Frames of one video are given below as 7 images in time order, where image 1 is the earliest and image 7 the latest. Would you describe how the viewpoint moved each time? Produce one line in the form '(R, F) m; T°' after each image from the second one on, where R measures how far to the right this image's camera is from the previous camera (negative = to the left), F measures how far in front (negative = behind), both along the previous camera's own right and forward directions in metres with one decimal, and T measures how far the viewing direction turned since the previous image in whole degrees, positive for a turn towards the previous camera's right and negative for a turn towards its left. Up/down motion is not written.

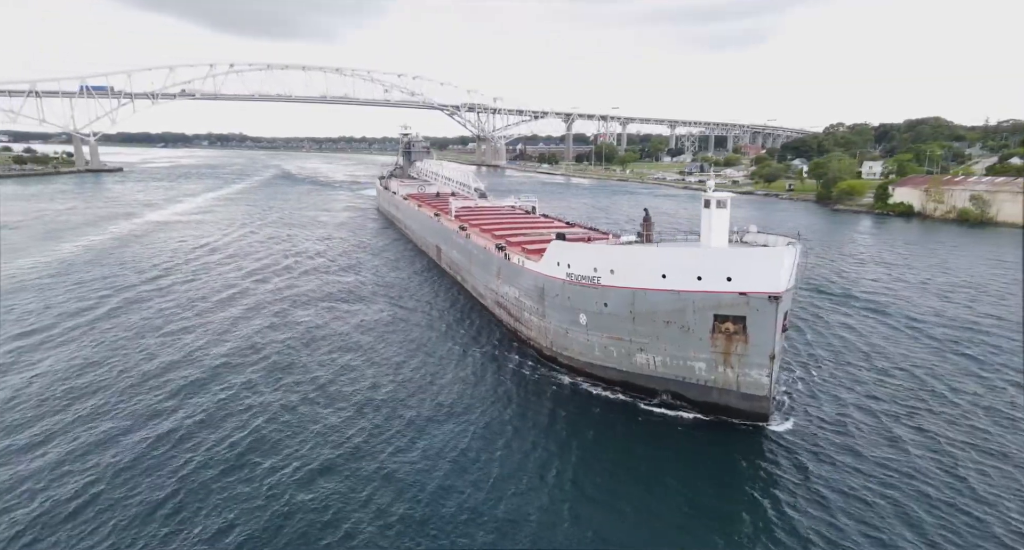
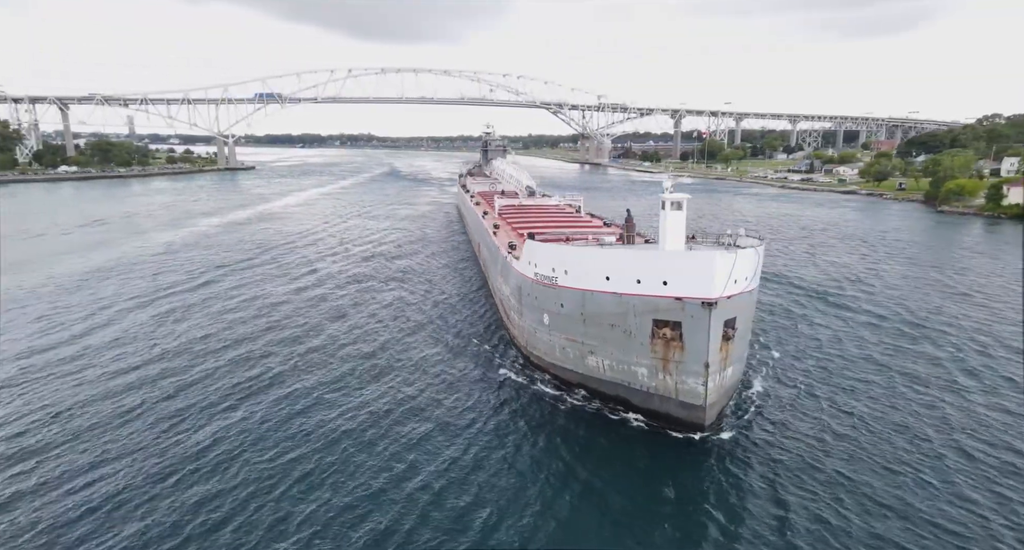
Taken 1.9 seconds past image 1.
(+2.3, 0.0) m; -8°
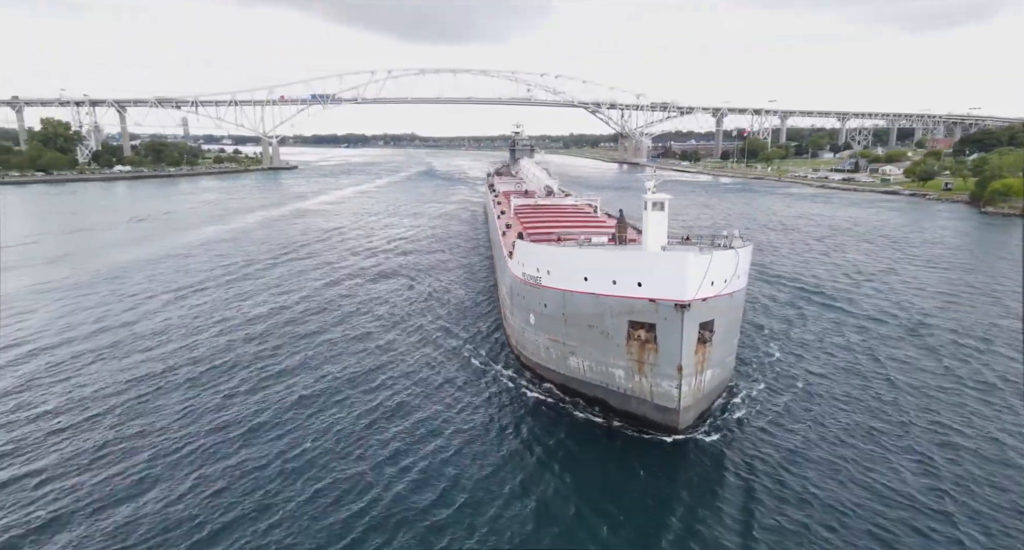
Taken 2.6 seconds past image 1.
(+0.8, 0.0) m; -3°
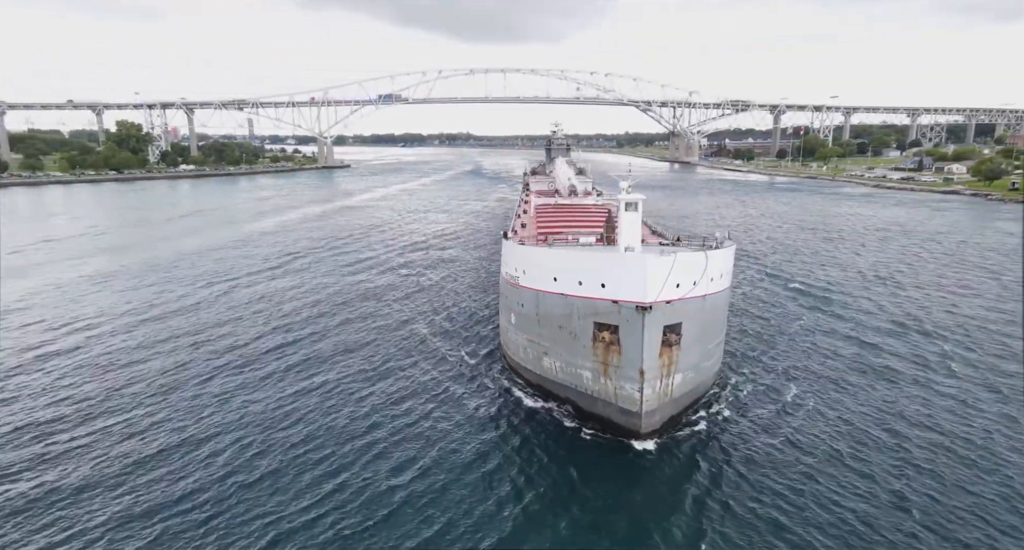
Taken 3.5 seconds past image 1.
(+1.1, 0.0) m; -4°
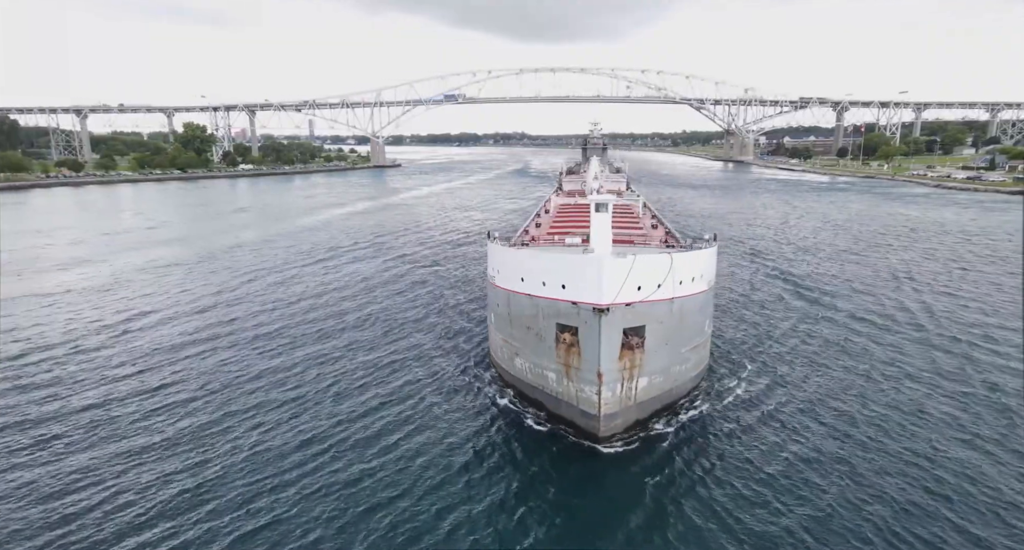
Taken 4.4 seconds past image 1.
(+1.1, 0.0) m; -4°
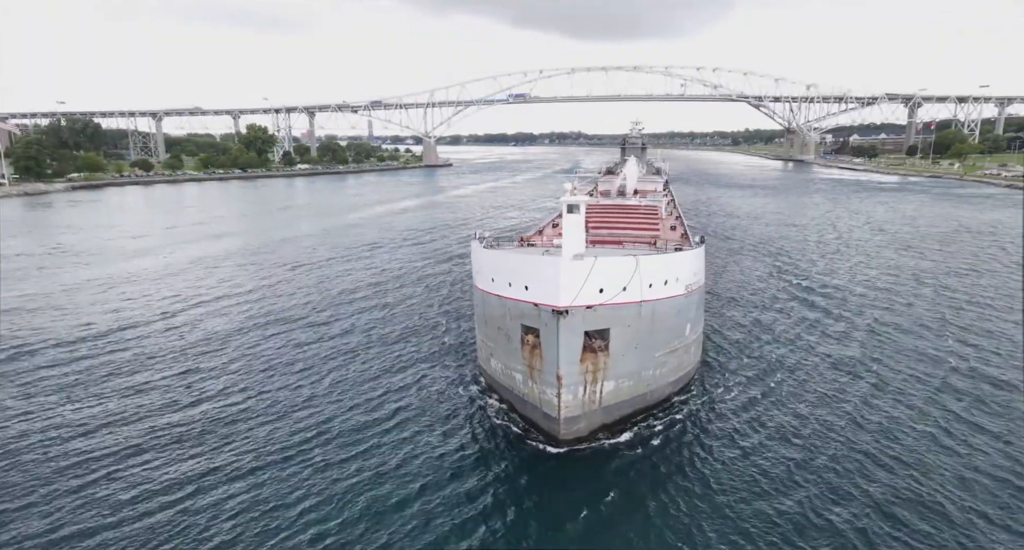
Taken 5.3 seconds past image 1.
(+1.1, 0.0) m; -4°
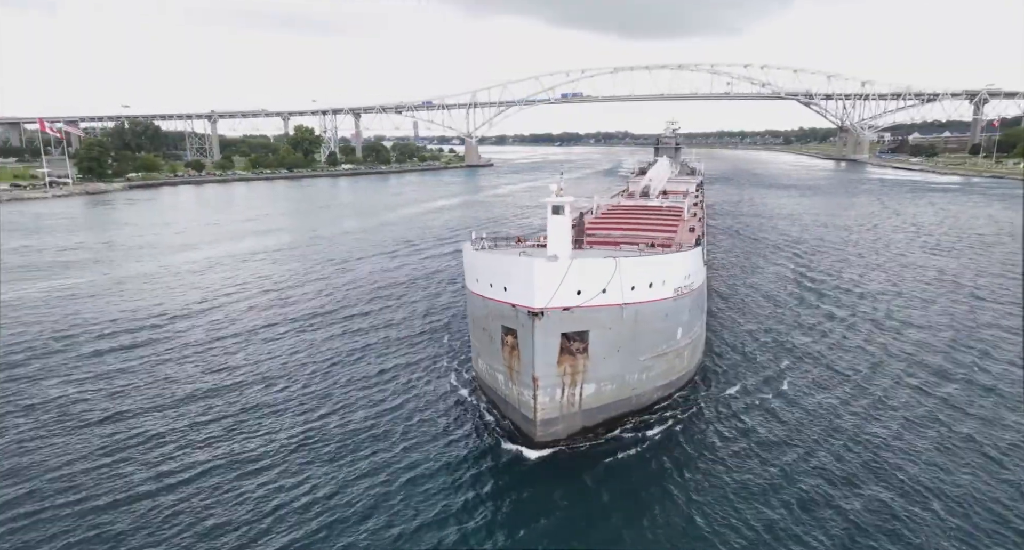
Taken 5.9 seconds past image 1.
(+0.8, 0.0) m; -3°
